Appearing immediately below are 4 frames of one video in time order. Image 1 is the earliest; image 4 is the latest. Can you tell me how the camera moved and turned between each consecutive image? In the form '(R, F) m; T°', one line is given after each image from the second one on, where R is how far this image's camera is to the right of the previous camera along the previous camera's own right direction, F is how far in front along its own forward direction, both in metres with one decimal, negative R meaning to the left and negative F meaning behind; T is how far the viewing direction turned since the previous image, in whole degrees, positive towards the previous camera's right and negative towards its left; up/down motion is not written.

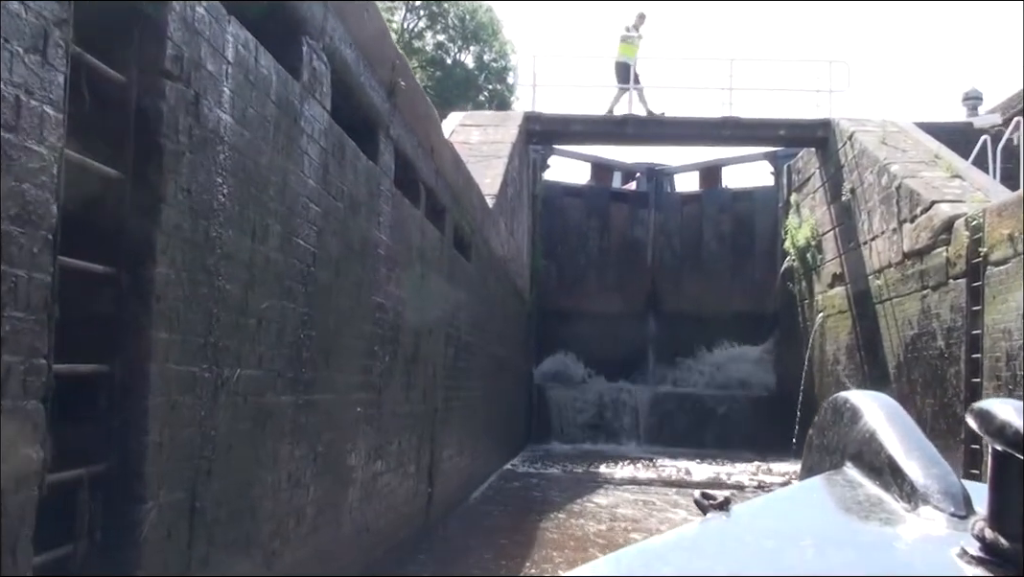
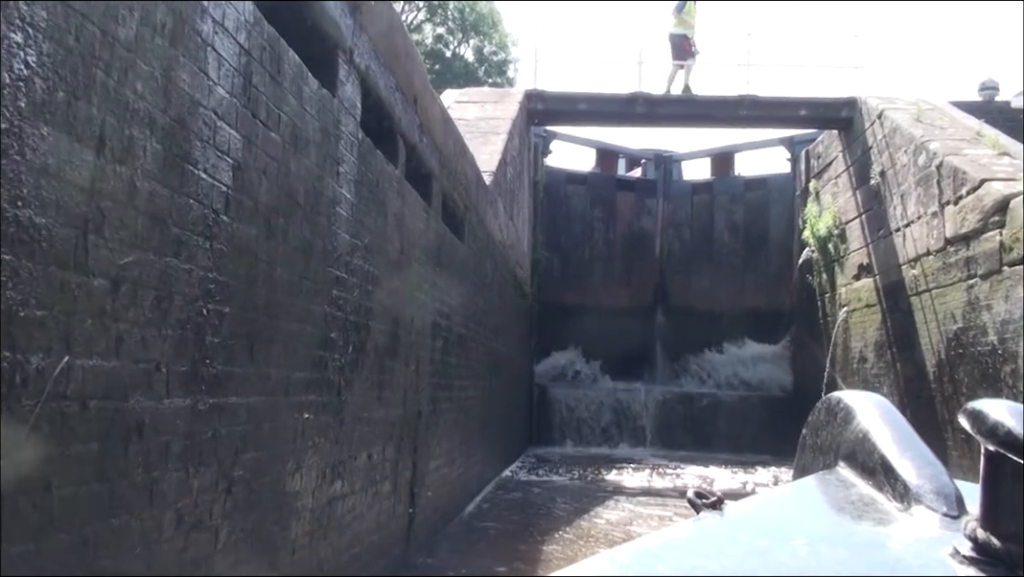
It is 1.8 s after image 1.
(0.0, +1.0) m; 0°
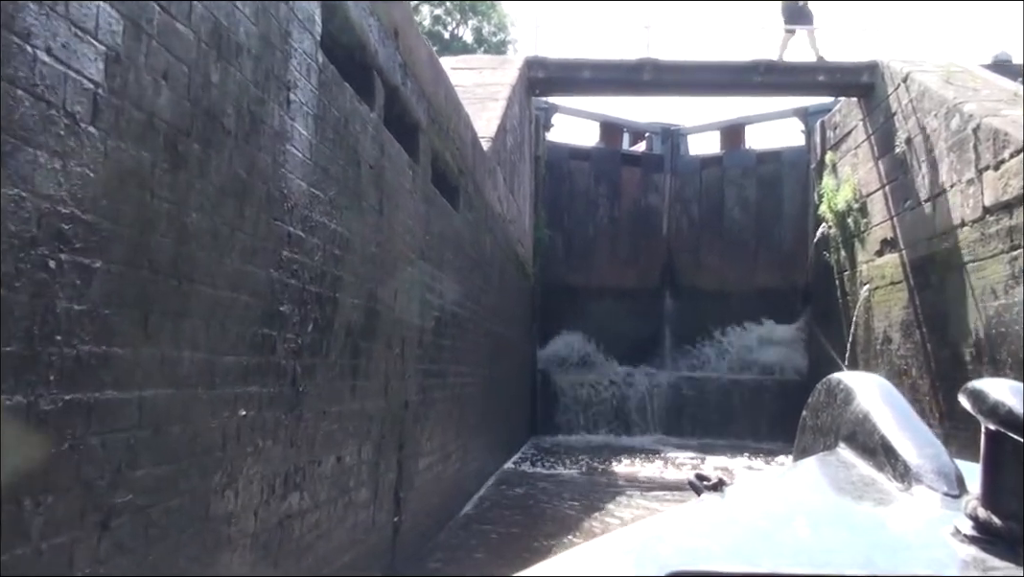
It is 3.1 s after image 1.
(0.0, +0.8) m; 0°
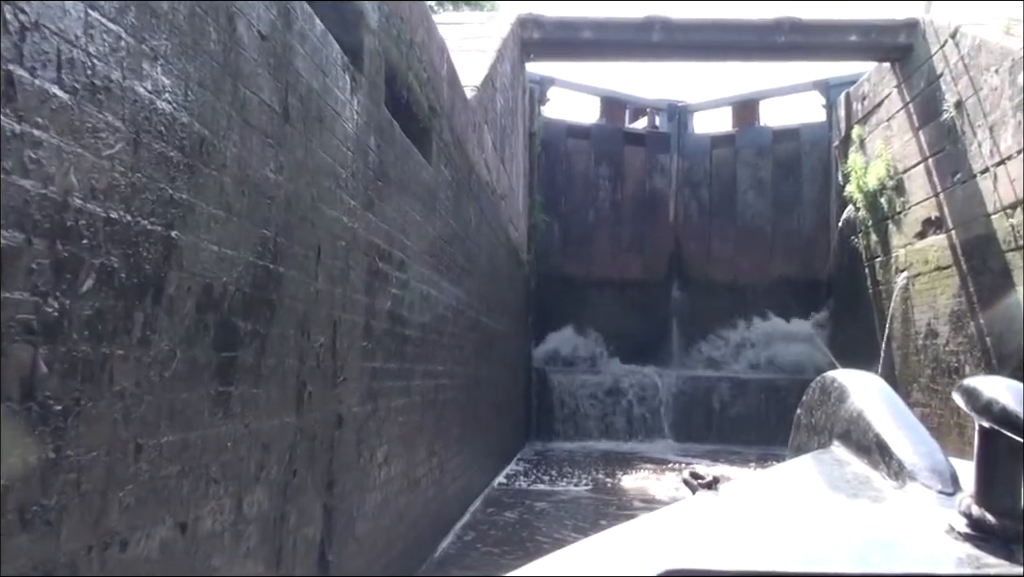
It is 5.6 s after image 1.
(0.0, +1.4) m; 0°
